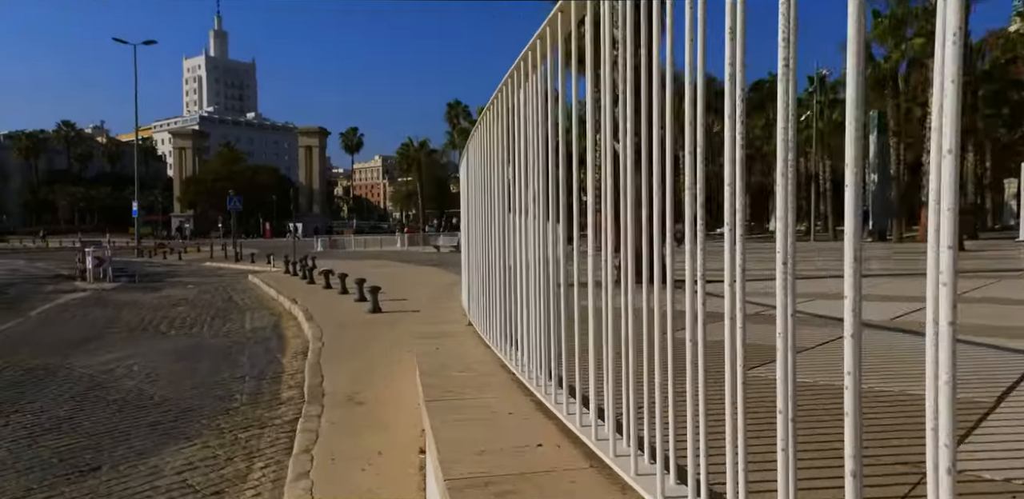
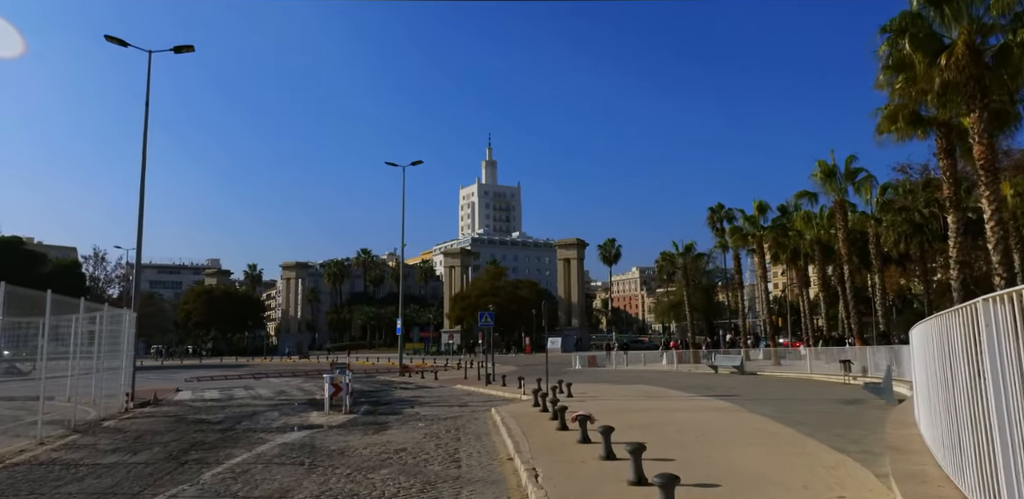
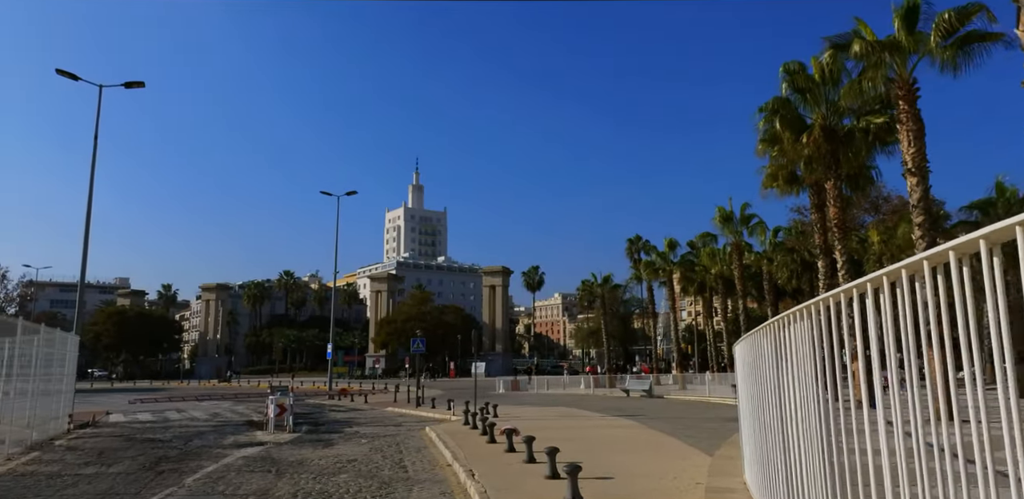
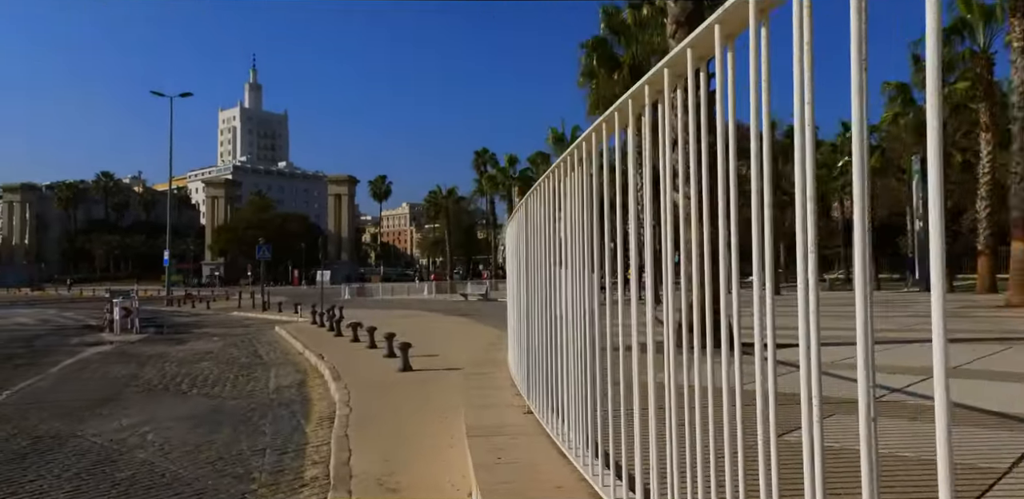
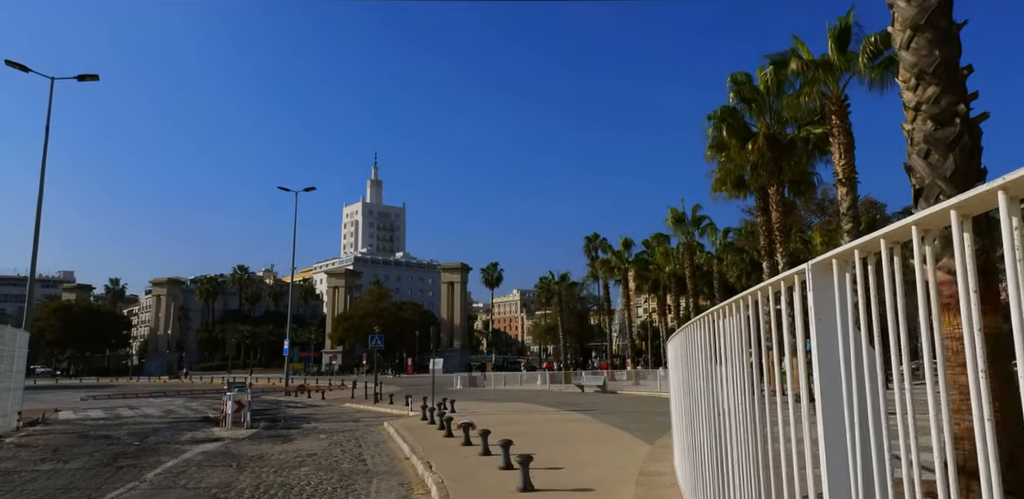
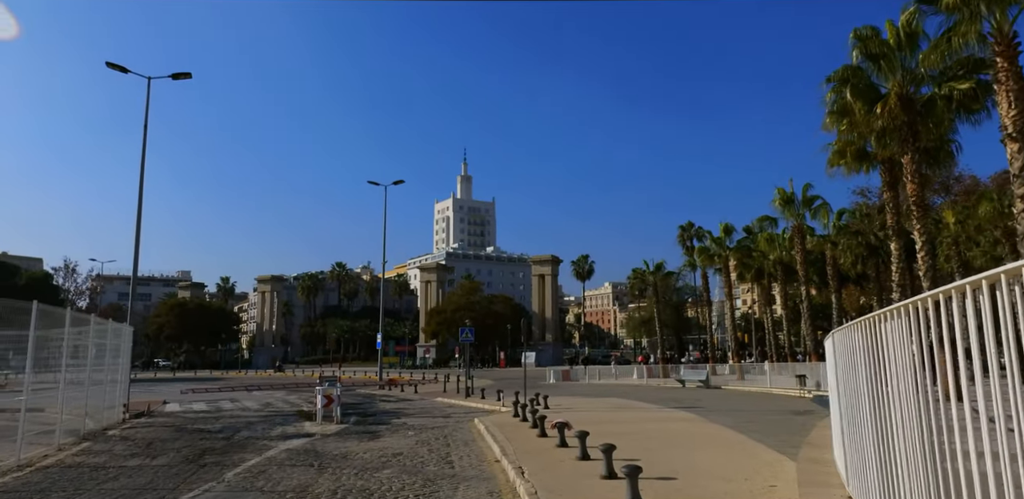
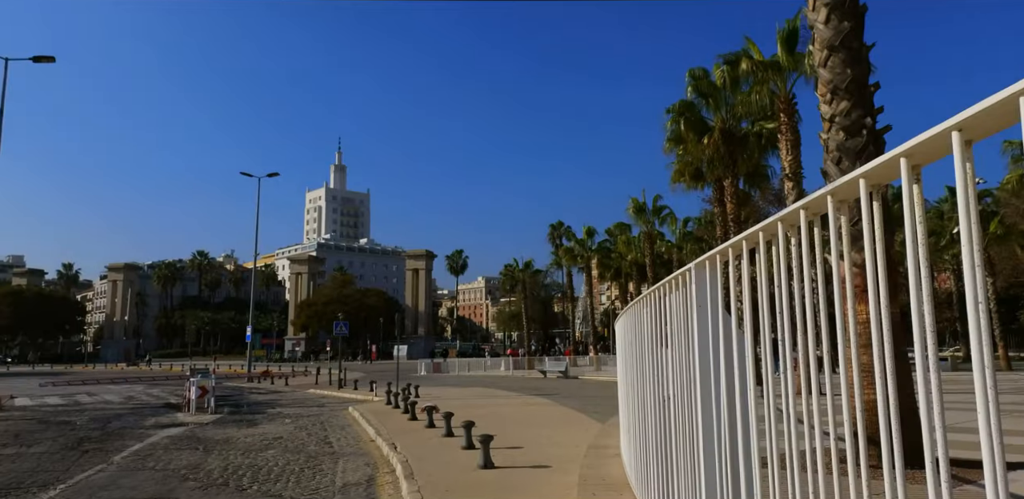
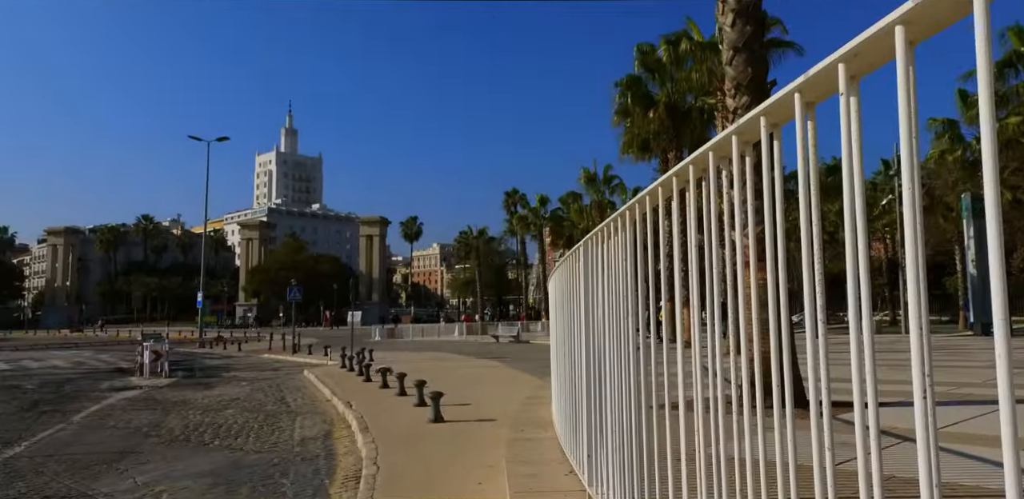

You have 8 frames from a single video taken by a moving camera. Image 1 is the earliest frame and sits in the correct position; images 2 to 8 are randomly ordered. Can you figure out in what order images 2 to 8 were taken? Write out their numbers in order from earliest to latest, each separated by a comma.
4, 8, 7, 5, 3, 6, 2
